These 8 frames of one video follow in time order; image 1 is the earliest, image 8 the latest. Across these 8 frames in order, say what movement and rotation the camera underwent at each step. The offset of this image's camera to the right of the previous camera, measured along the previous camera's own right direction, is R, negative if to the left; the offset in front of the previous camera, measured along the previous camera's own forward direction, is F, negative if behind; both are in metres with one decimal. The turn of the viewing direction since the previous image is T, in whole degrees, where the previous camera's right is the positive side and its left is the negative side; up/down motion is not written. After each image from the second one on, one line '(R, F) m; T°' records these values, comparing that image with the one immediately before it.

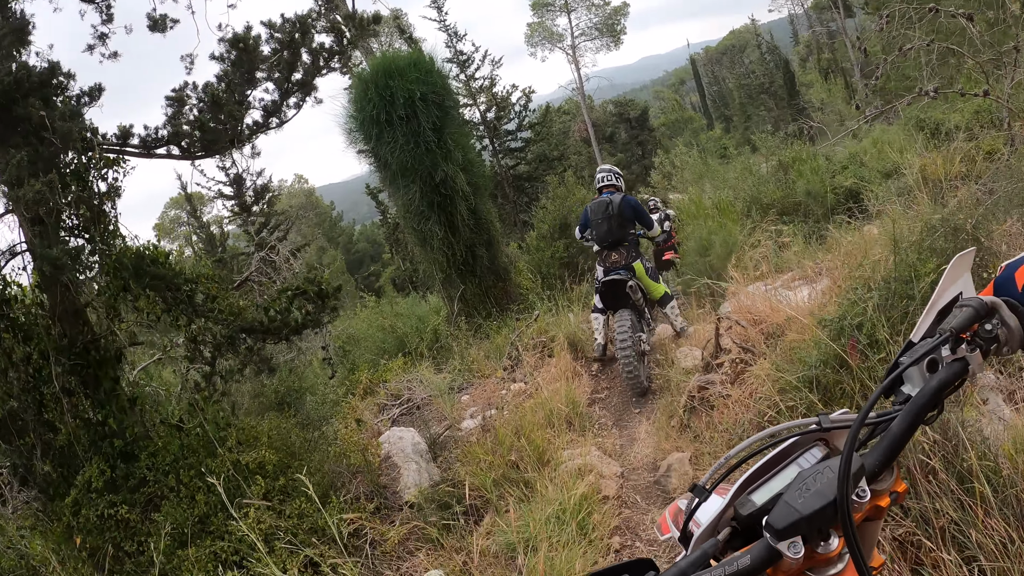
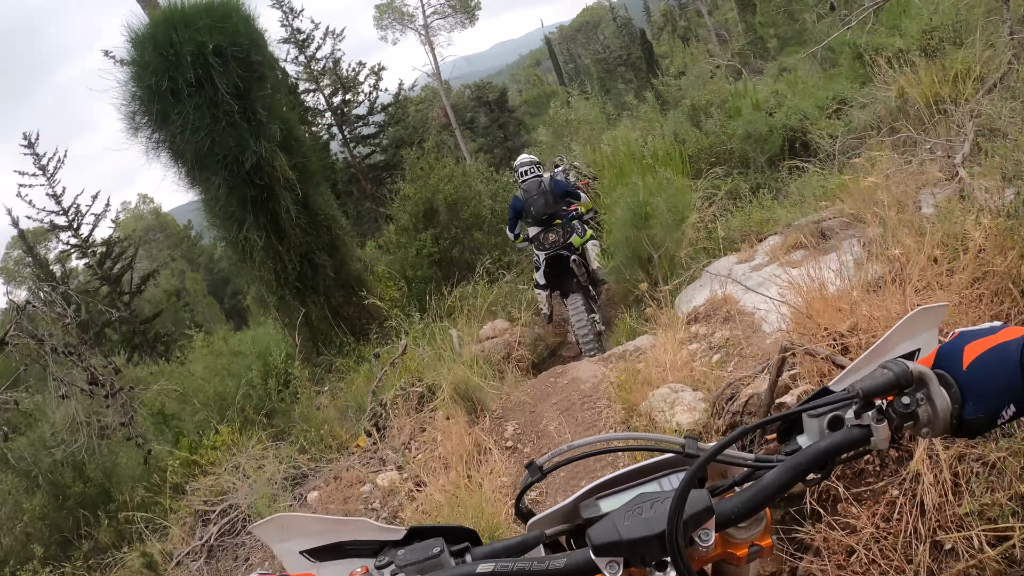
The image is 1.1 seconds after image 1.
(+0.2, +2.1) m; +11°
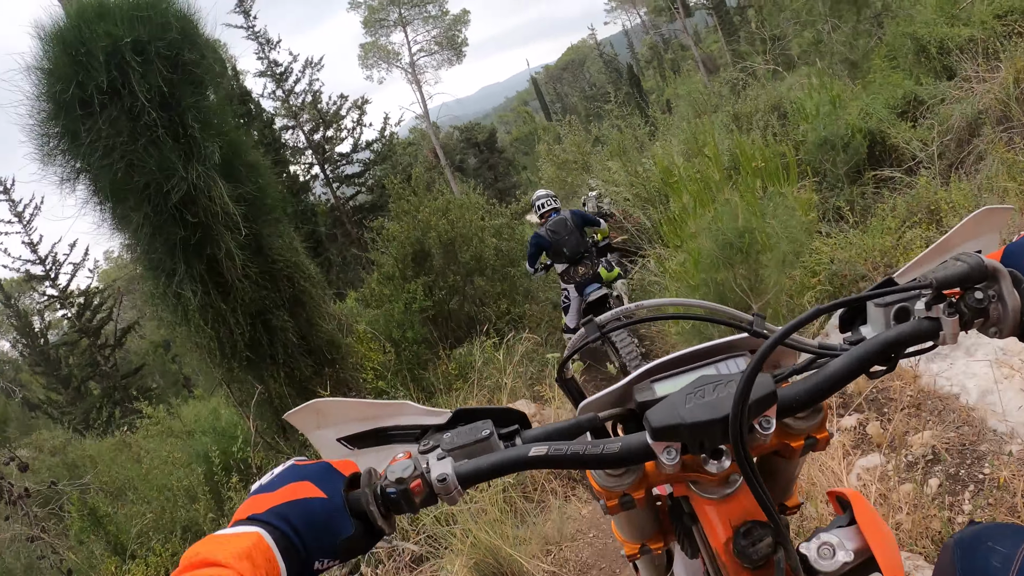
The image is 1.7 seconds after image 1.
(-0.2, +1.2) m; +1°
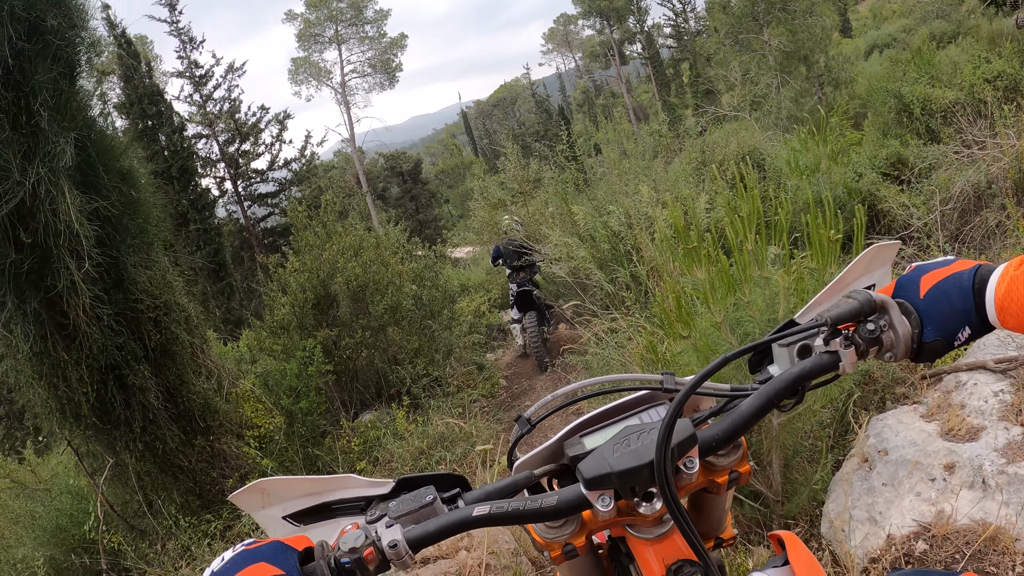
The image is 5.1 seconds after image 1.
(-0.1, +0.7) m; +7°
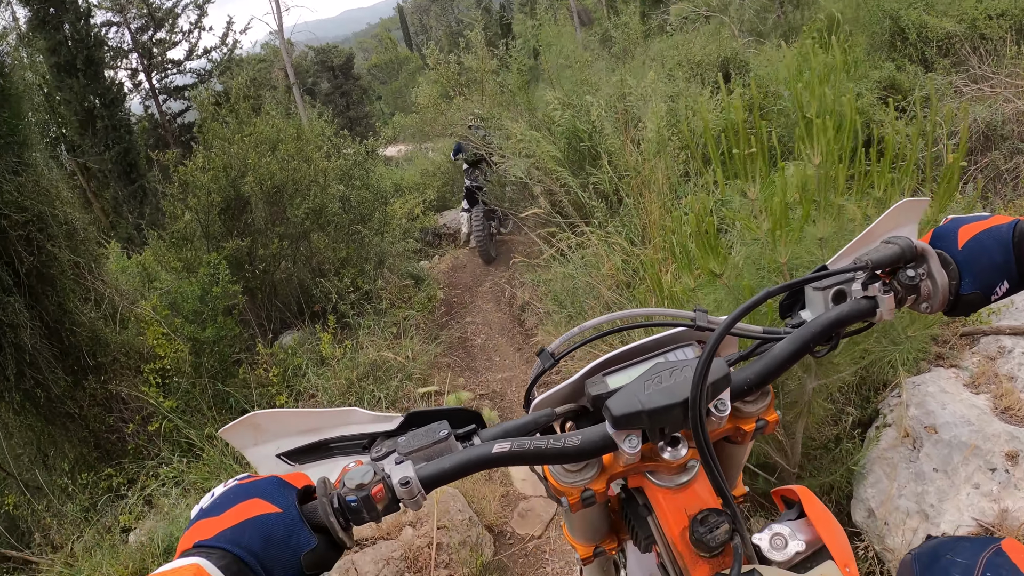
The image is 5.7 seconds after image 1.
(-0.1, +0.5) m; +6°
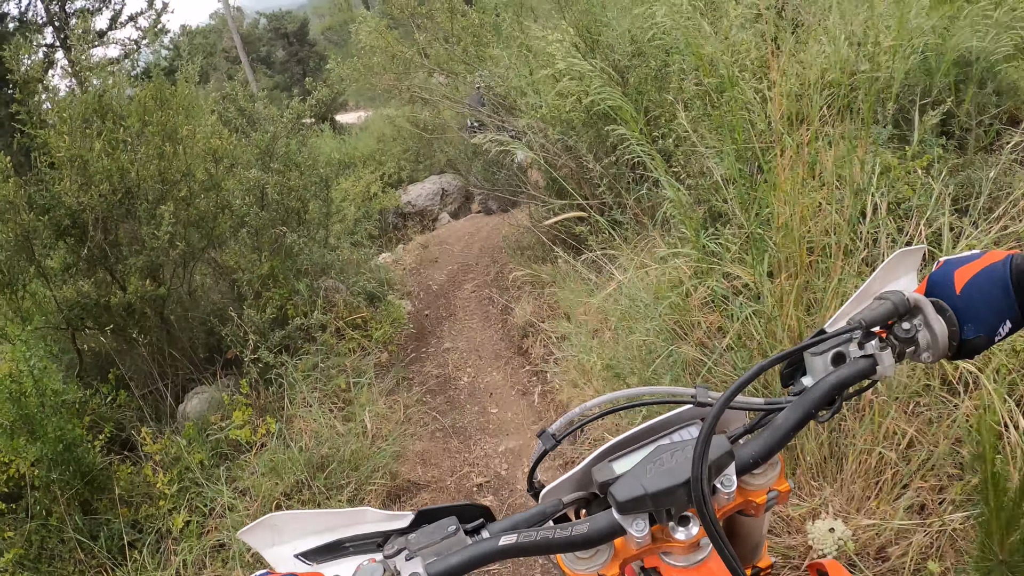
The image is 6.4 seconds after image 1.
(-0.2, +1.4) m; +2°
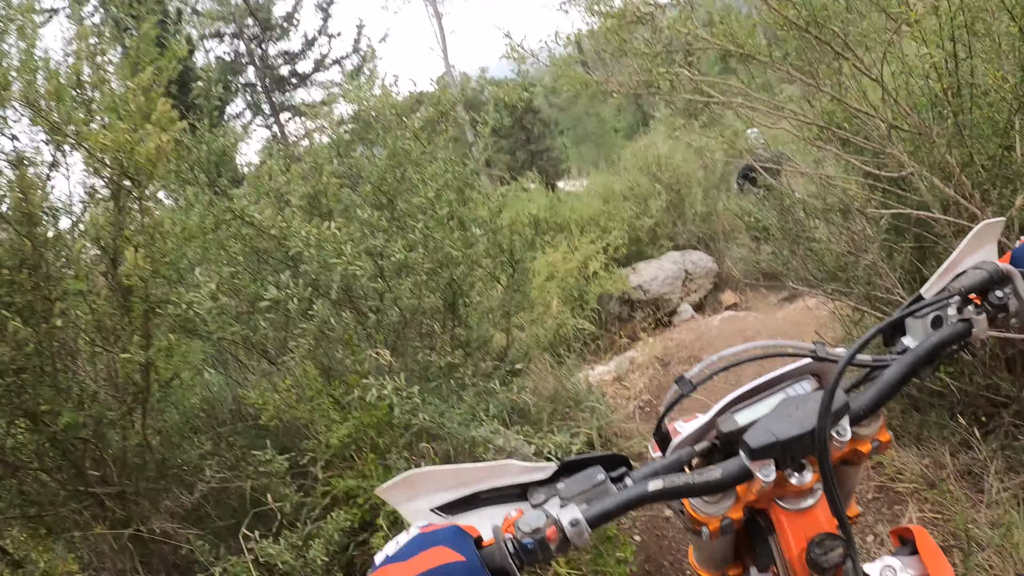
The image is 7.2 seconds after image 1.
(-0.5, +1.8) m; -20°
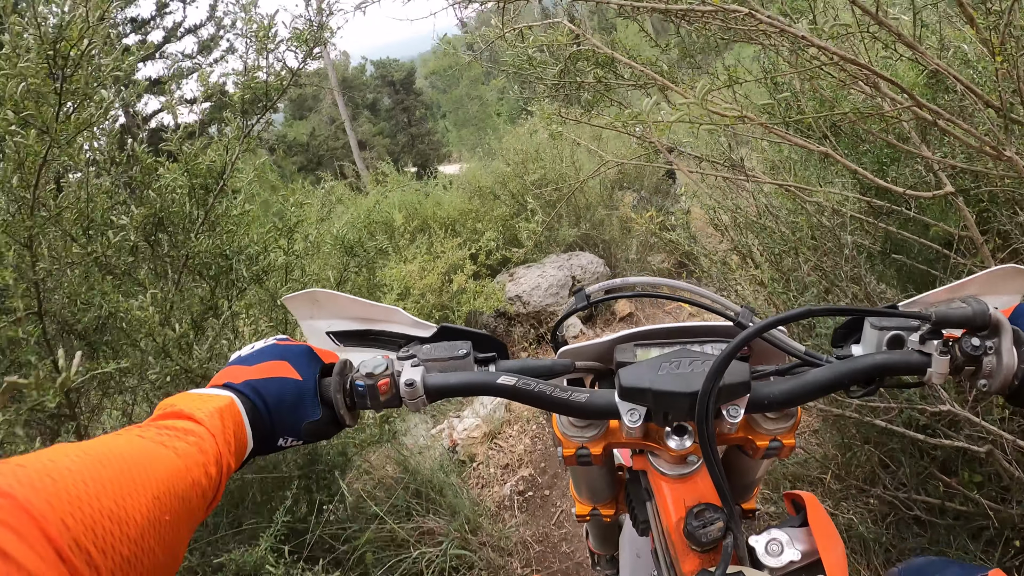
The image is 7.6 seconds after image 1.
(+0.2, +0.8) m; +11°
